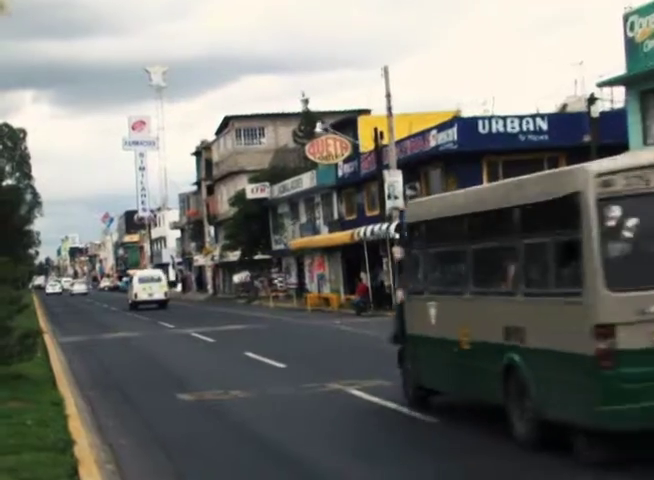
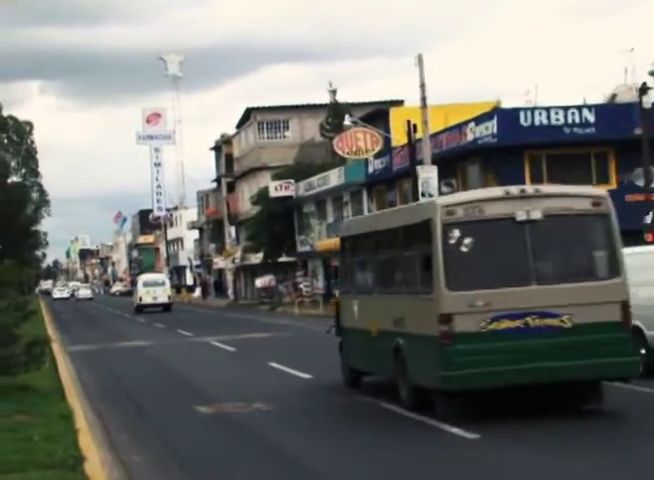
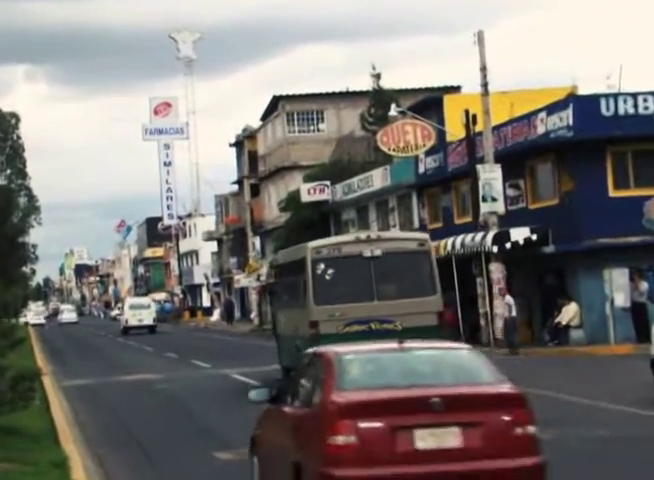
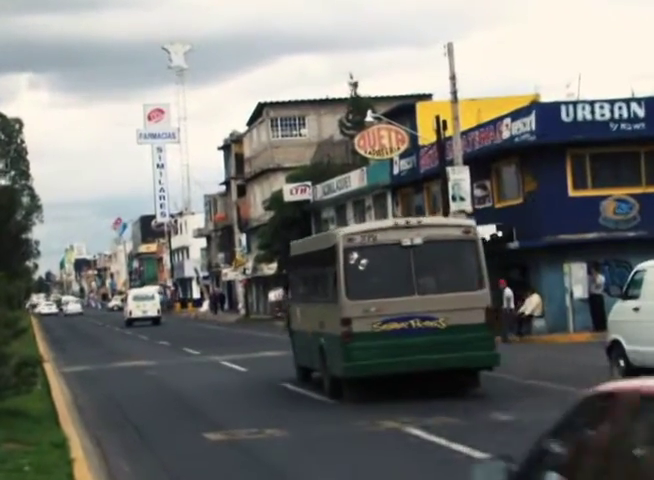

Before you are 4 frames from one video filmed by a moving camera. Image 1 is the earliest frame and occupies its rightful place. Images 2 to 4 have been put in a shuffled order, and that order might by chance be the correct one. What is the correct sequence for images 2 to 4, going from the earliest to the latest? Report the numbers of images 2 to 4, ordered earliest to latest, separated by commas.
2, 4, 3
